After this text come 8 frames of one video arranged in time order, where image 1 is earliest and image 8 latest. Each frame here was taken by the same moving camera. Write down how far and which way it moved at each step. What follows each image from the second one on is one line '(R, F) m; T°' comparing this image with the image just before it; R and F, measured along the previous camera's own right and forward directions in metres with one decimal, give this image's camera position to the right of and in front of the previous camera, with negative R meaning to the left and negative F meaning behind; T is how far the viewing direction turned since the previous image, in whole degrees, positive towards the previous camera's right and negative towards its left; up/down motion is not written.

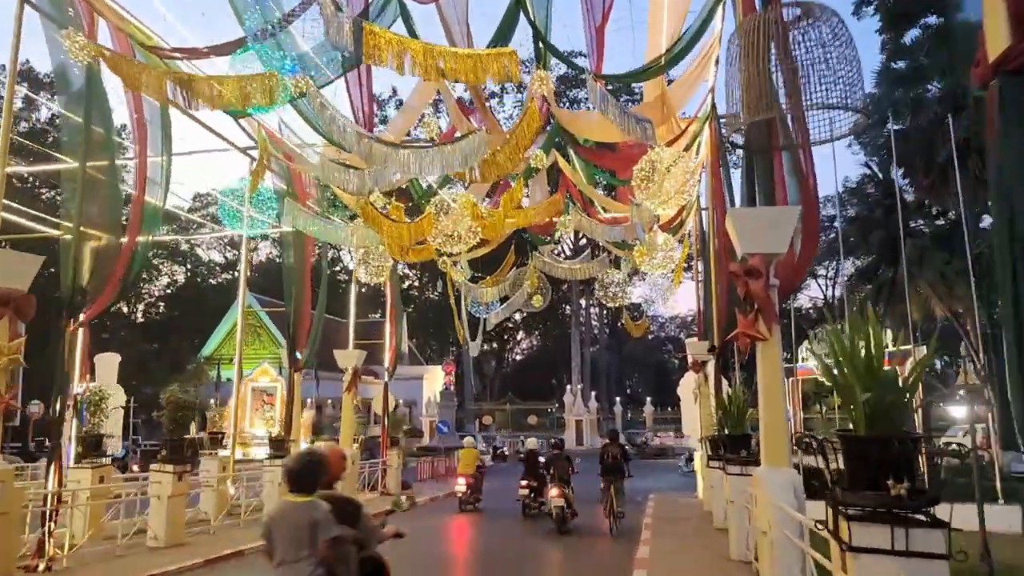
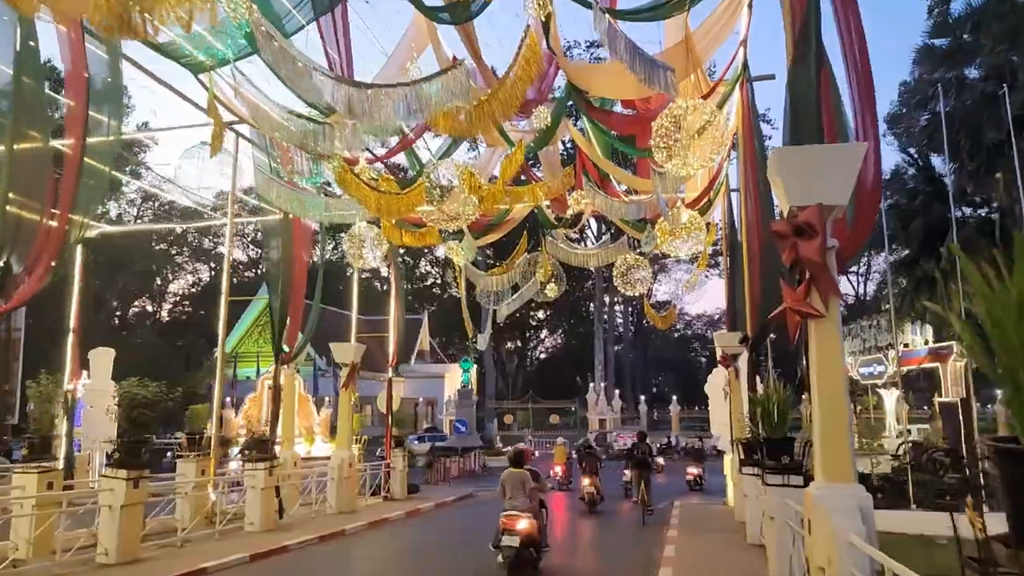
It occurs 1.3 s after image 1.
(+0.3, +1.4) m; -2°
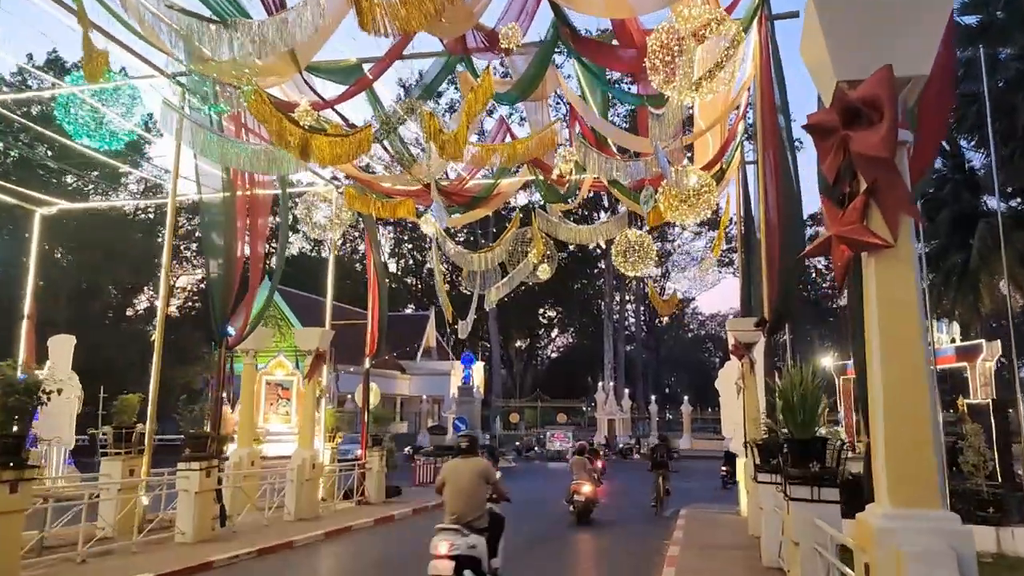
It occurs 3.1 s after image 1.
(+0.5, +1.7) m; -1°
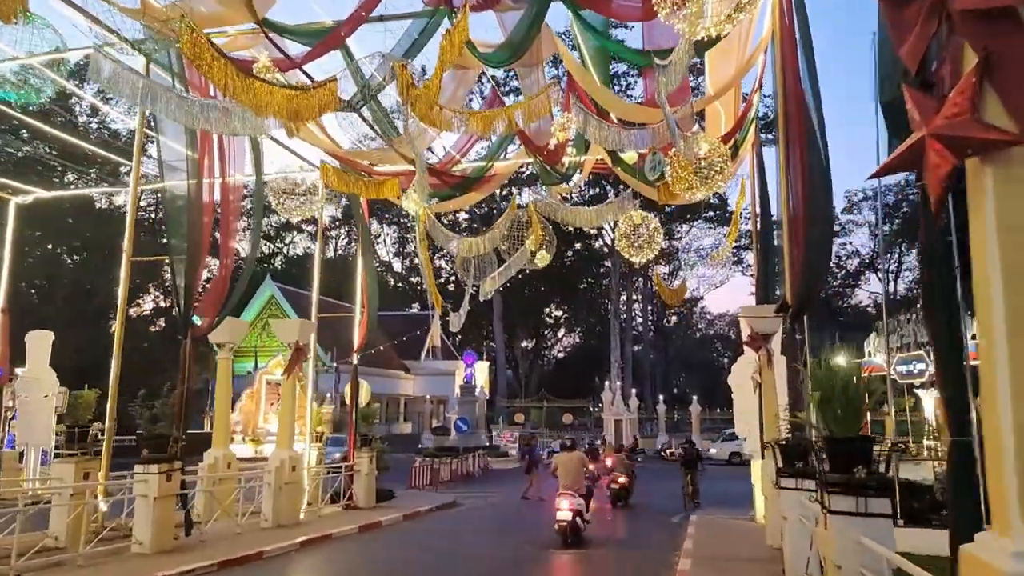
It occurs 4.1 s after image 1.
(+0.2, +1.0) m; -1°
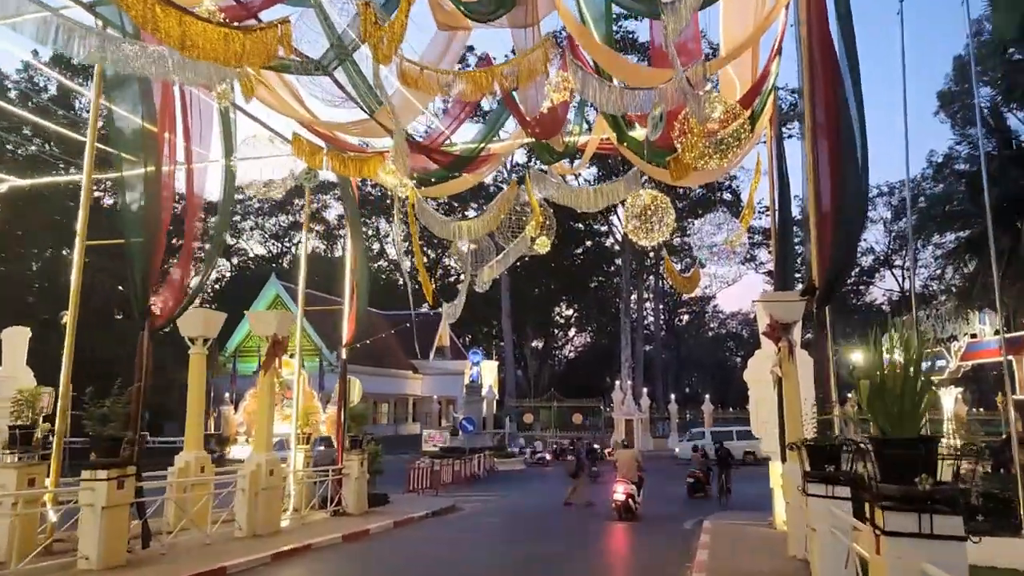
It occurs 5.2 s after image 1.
(+0.2, +1.0) m; -1°
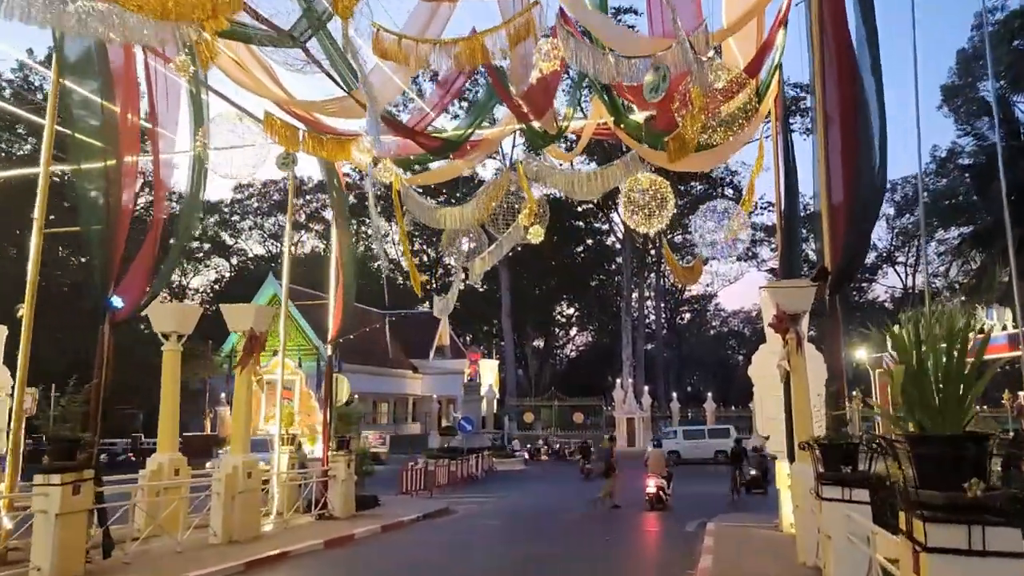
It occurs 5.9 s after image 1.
(+0.1, +0.6) m; 0°
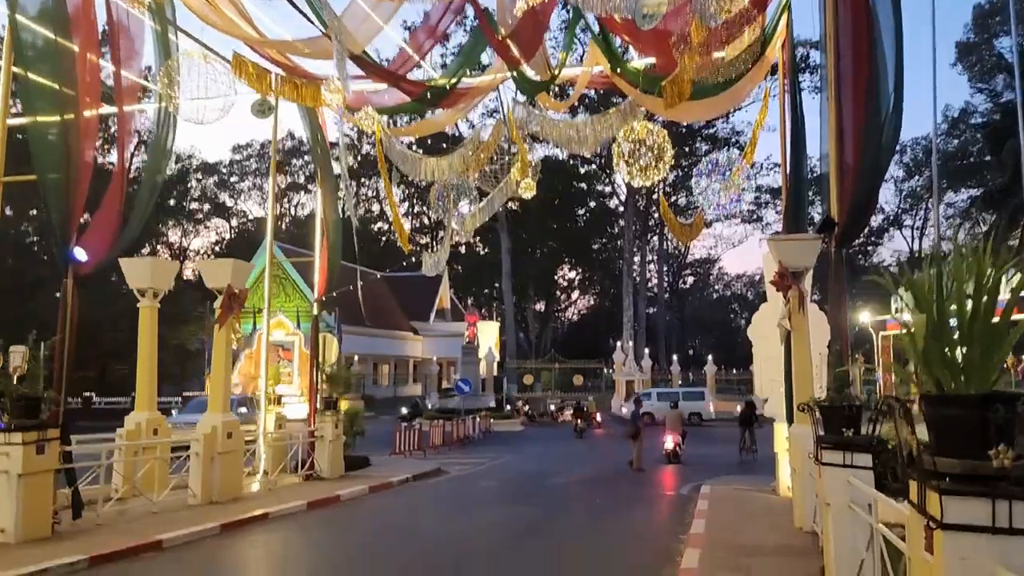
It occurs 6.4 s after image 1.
(+0.2, +0.4) m; 0°
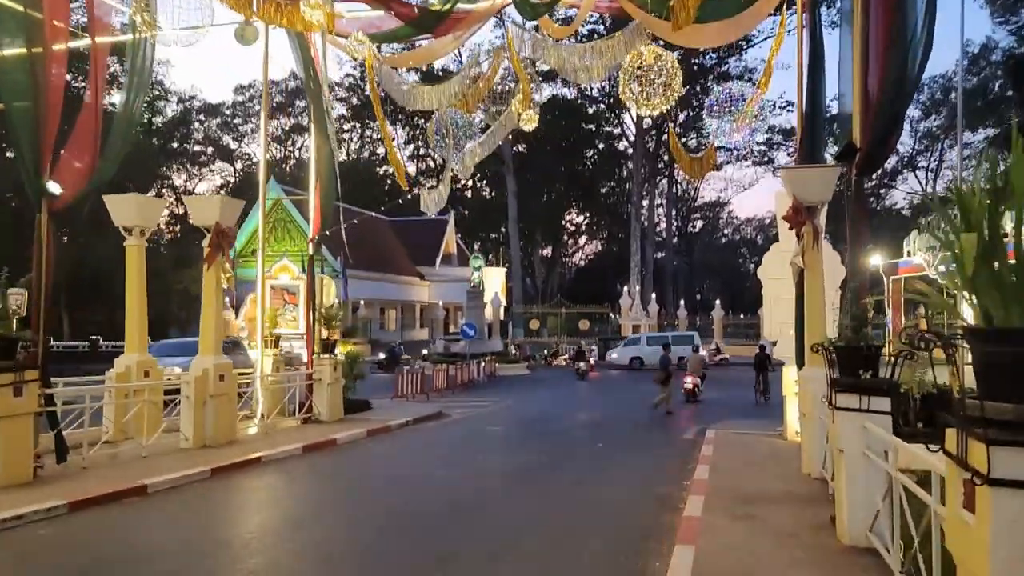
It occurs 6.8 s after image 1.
(+0.1, +0.4) m; -1°
